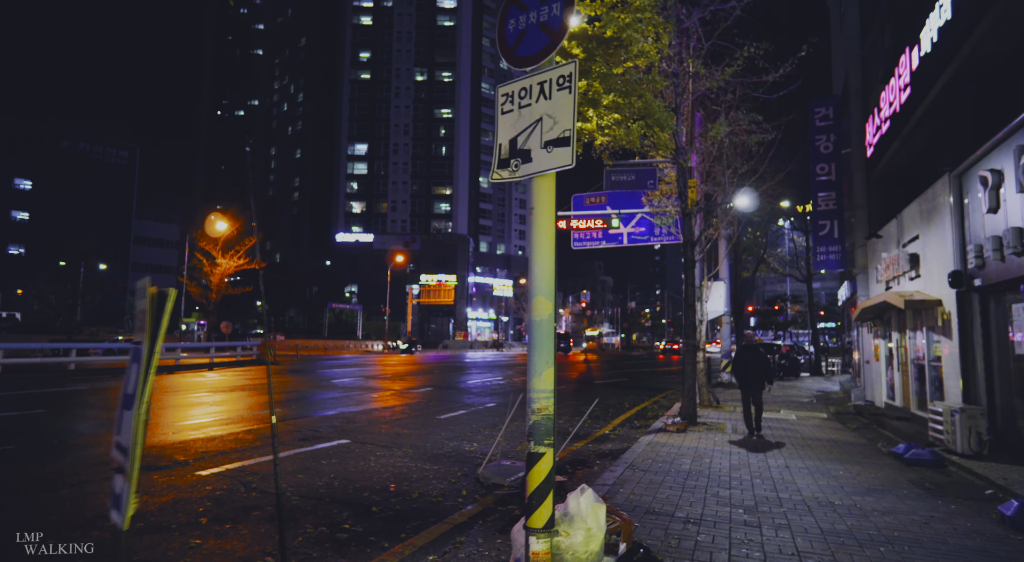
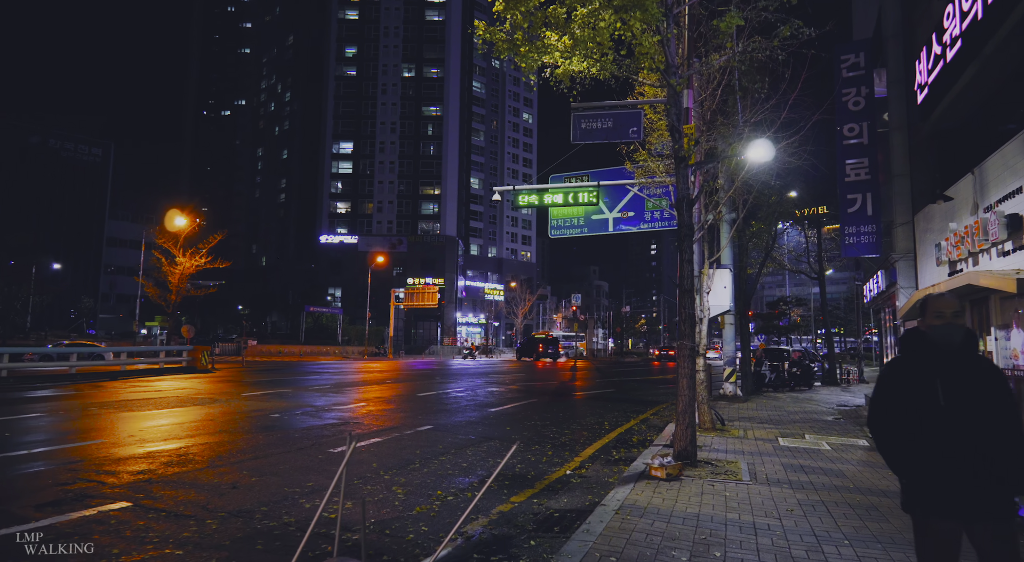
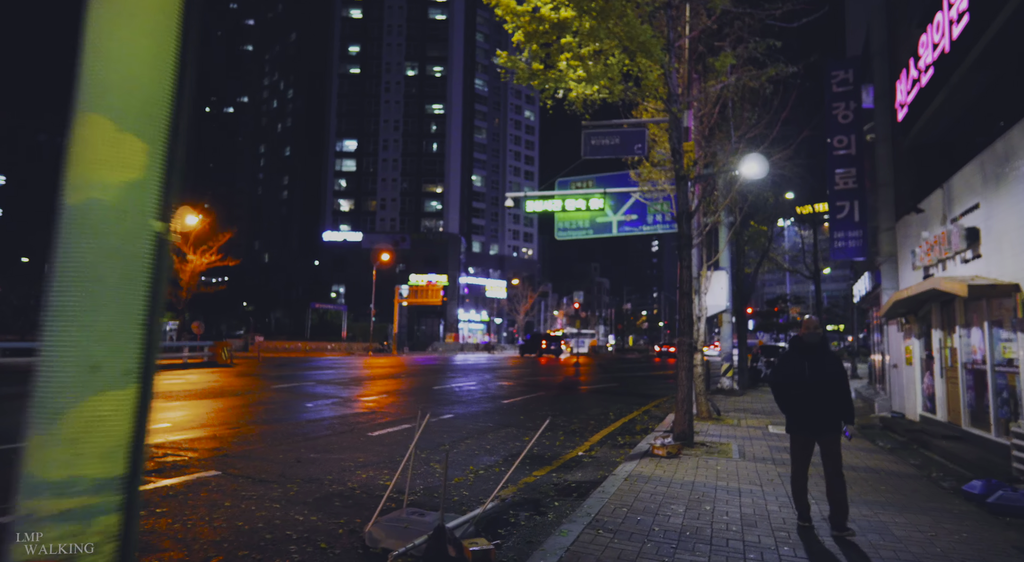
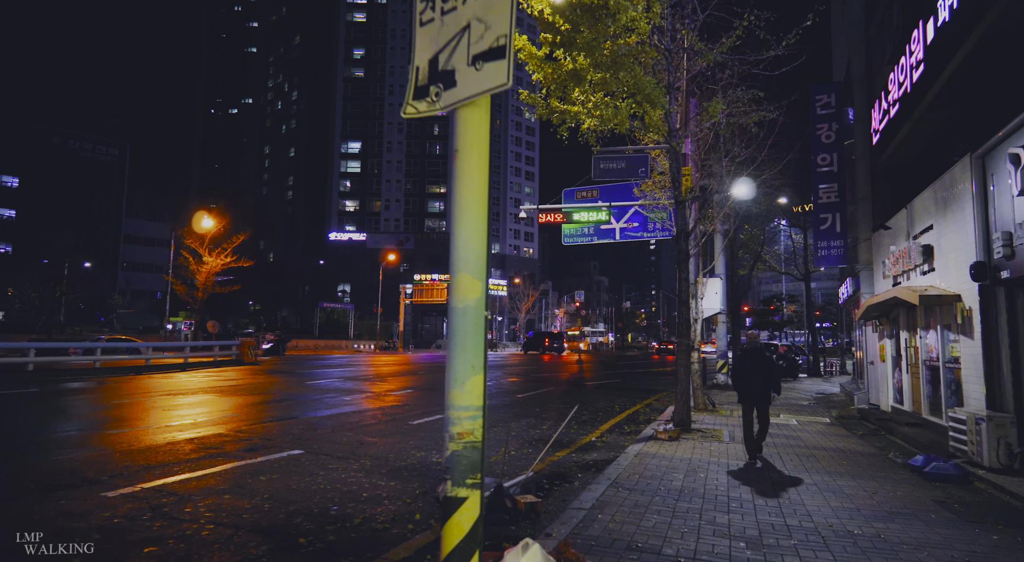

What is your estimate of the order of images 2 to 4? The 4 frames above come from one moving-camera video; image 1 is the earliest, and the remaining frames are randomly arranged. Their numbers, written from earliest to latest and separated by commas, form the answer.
4, 3, 2
